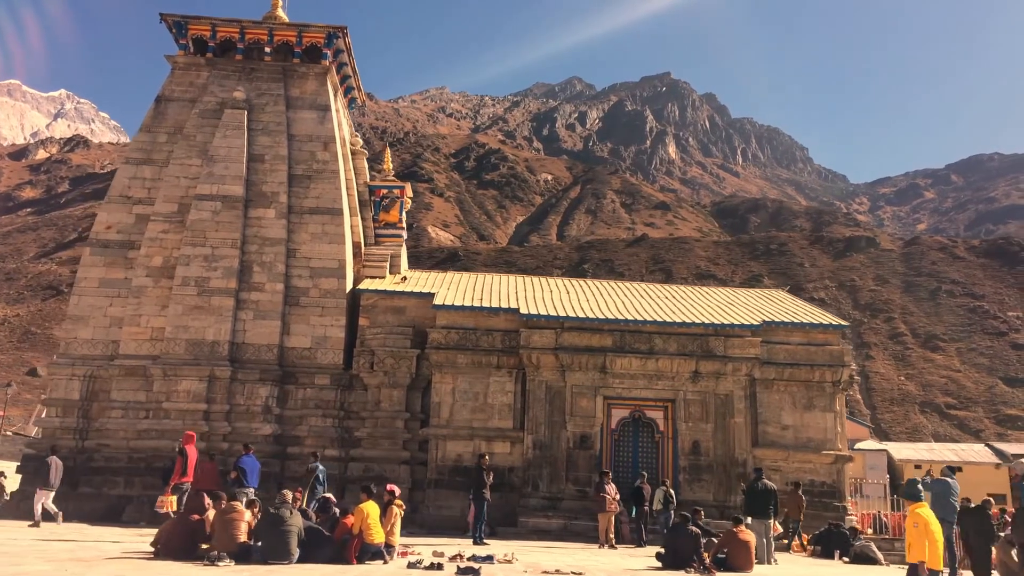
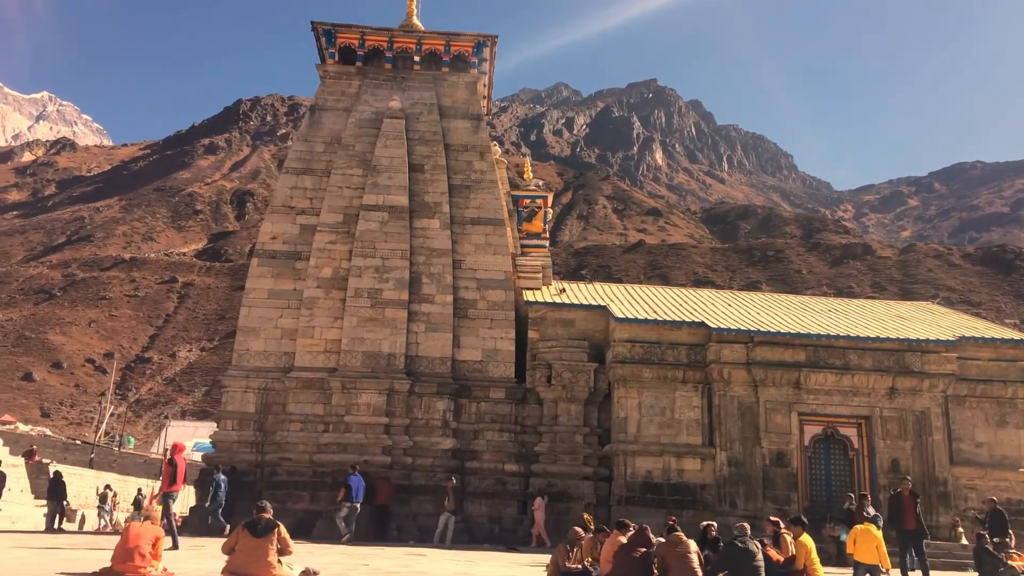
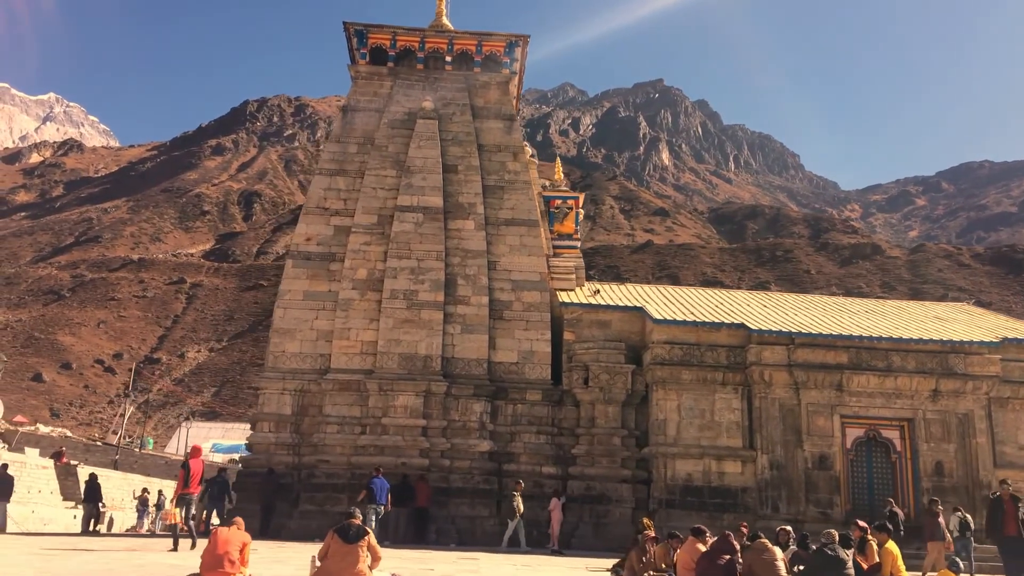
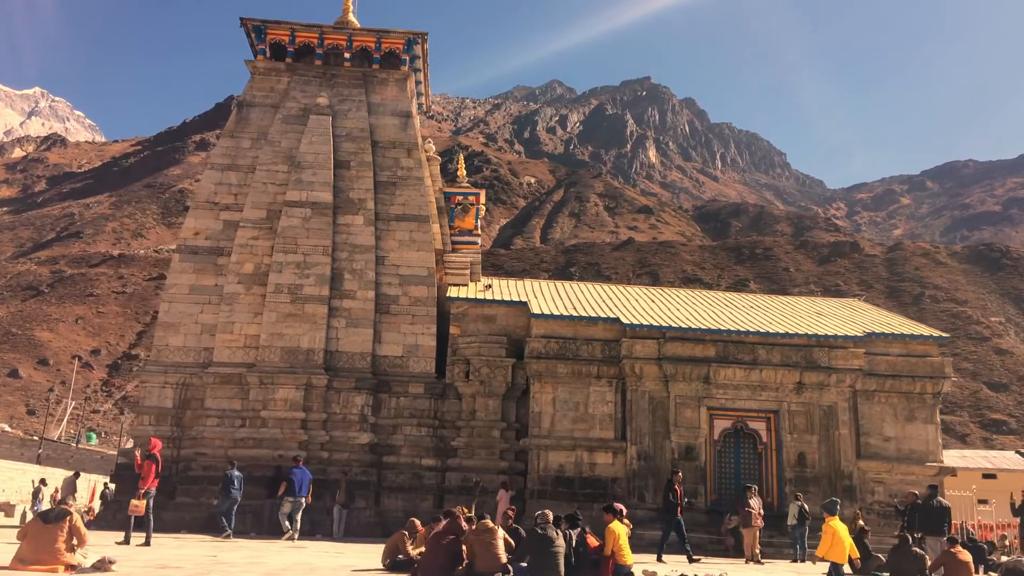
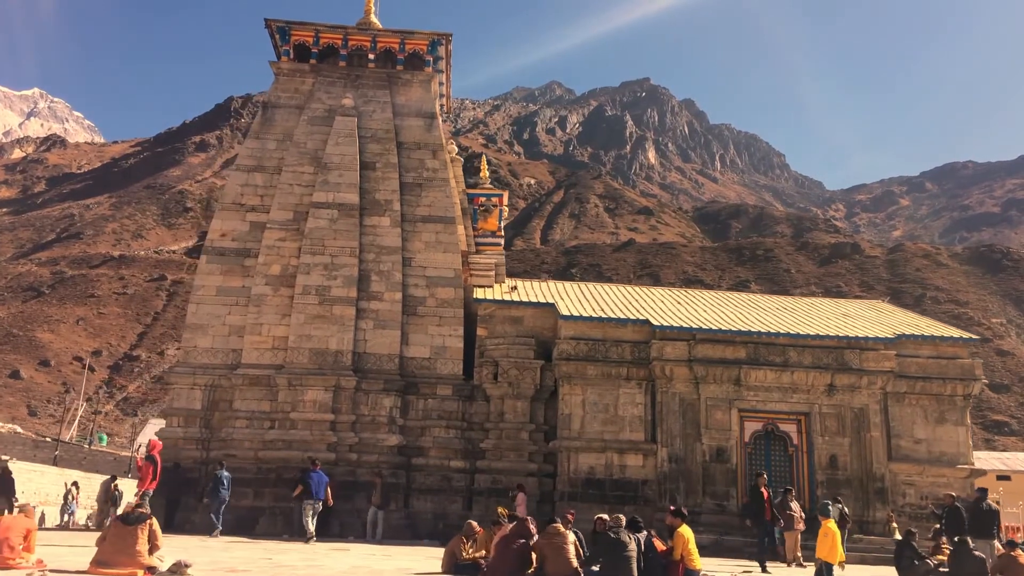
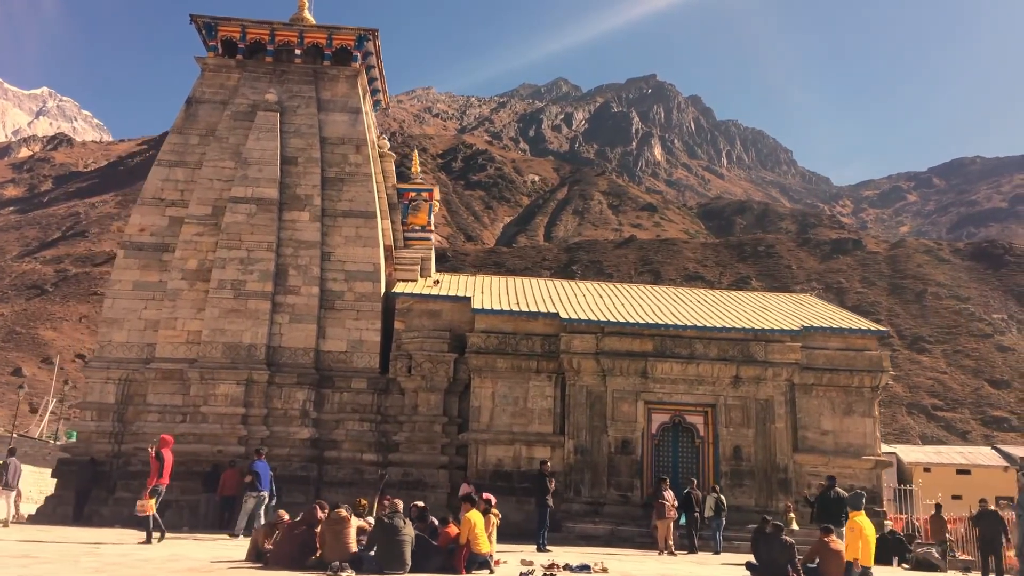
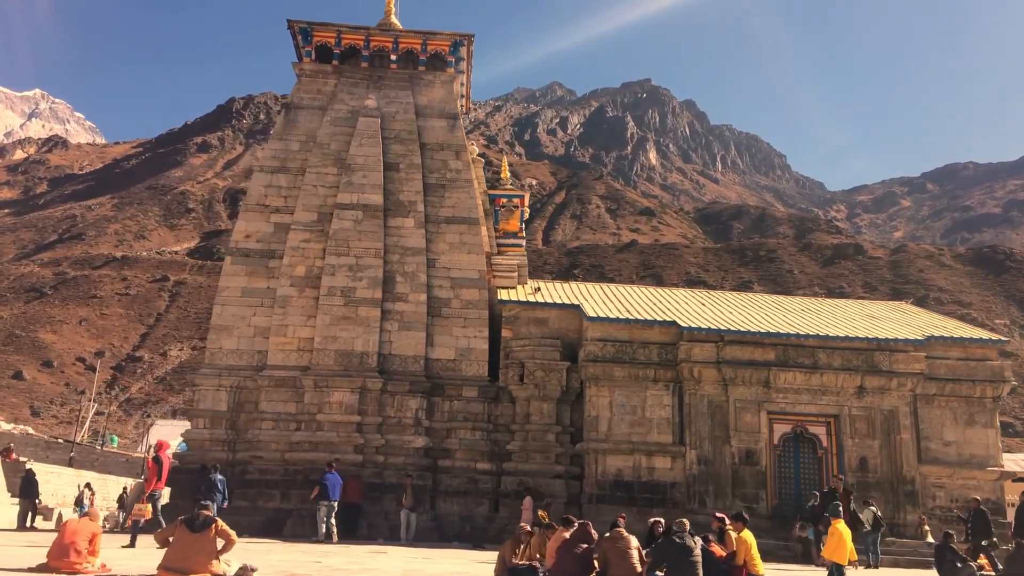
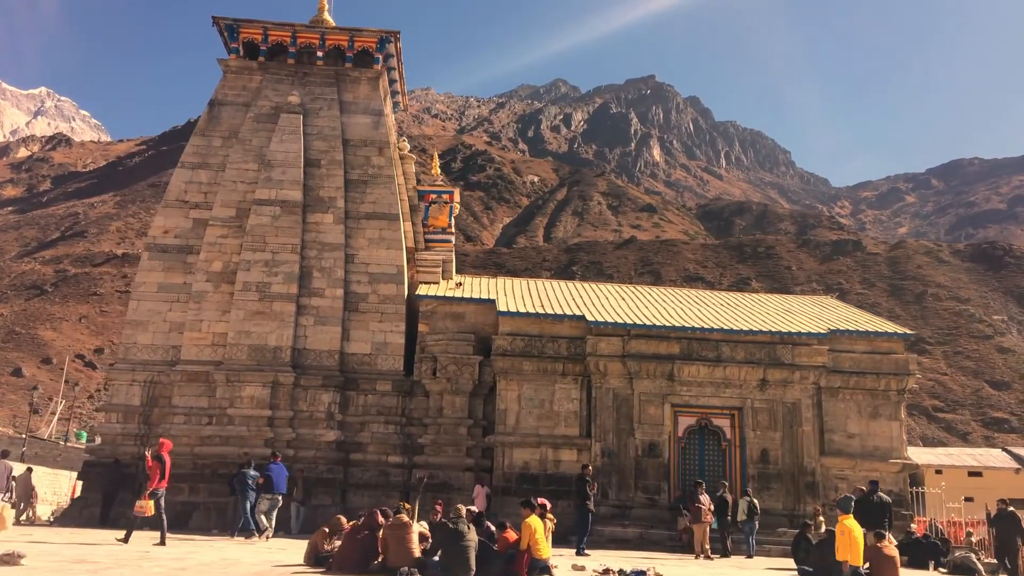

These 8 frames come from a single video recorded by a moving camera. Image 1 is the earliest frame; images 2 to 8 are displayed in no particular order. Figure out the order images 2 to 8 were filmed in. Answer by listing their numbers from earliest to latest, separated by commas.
6, 8, 4, 5, 7, 2, 3
